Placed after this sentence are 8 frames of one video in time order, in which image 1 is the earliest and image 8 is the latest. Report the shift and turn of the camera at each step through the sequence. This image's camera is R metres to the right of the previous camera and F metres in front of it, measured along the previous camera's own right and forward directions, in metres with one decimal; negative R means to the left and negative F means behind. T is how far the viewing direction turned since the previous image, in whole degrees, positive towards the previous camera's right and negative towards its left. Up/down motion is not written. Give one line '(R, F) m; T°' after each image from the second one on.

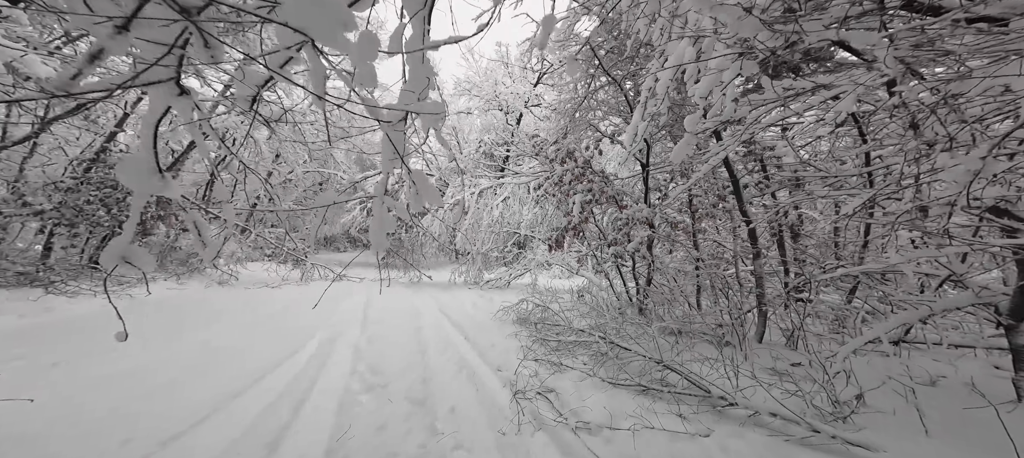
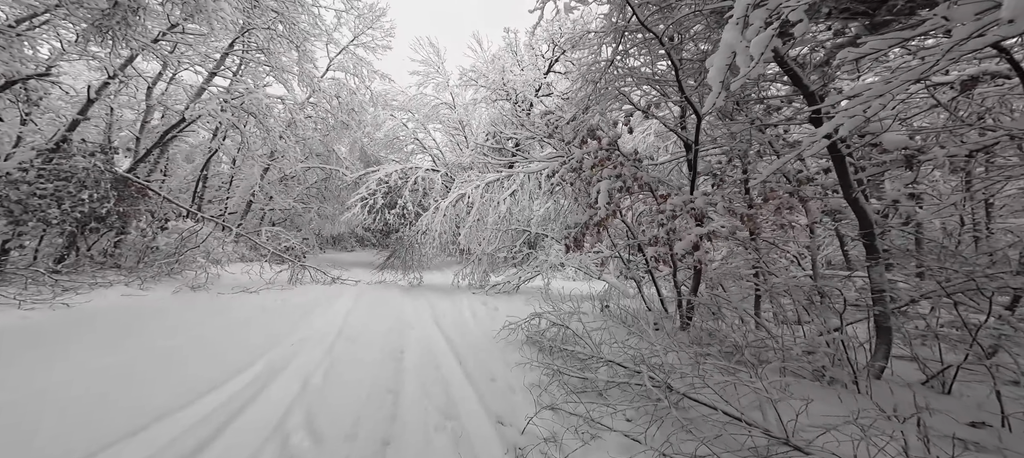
(0.0, +0.6) m; -1°
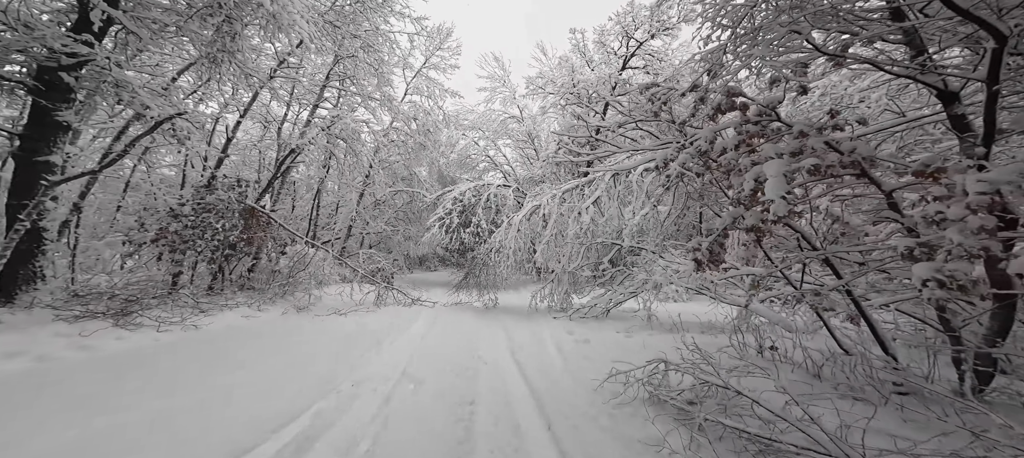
(-0.2, +0.7) m; -11°
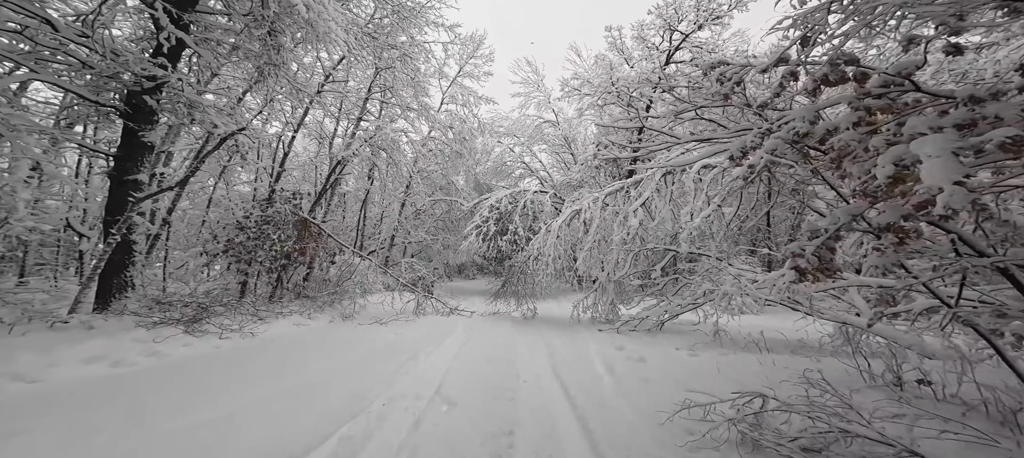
(-0.1, +0.3) m; -5°
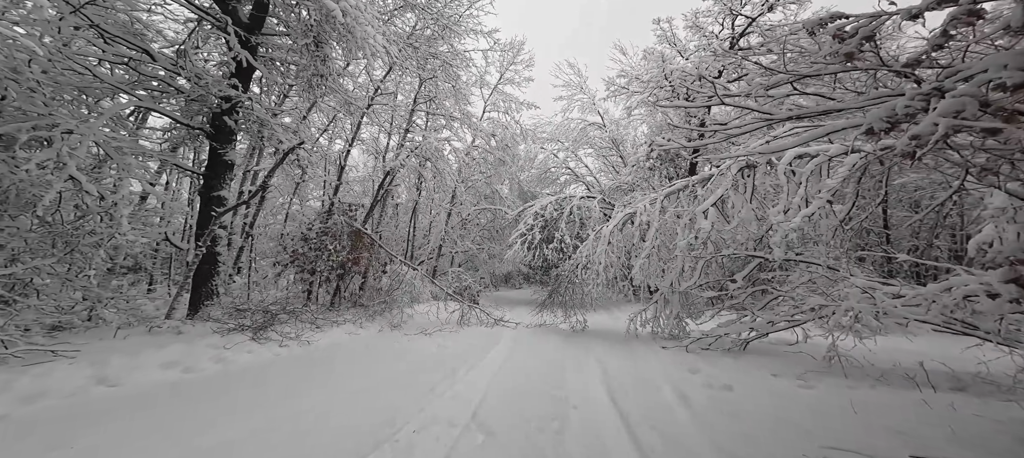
(-0.1, +0.4) m; -6°
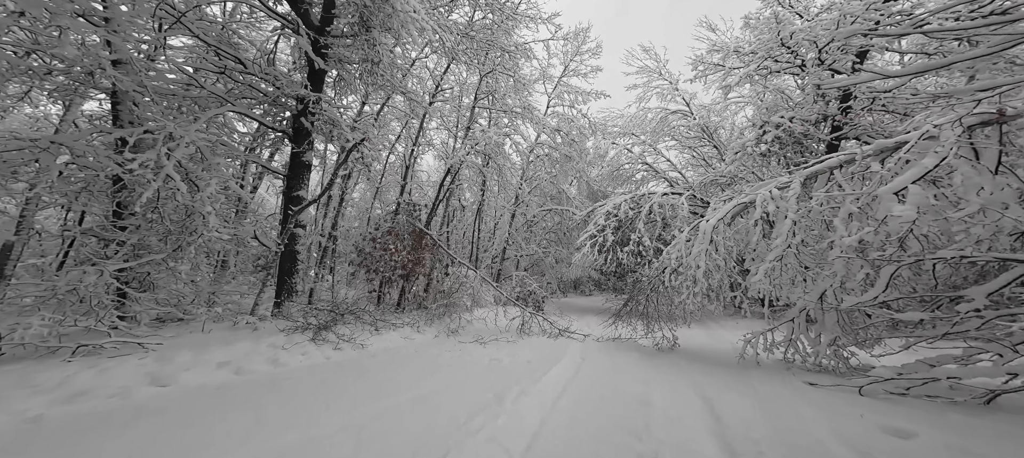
(-0.4, +0.9) m; -9°
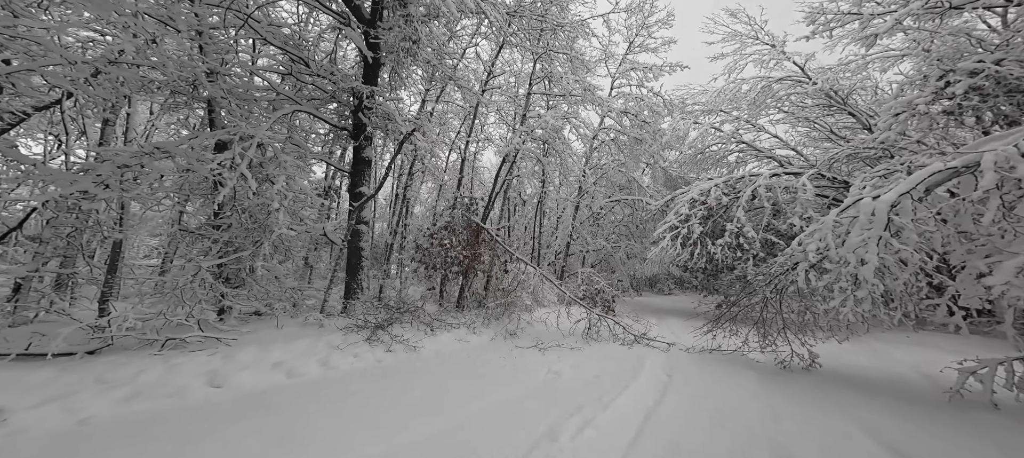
(-0.6, +0.9) m; -8°
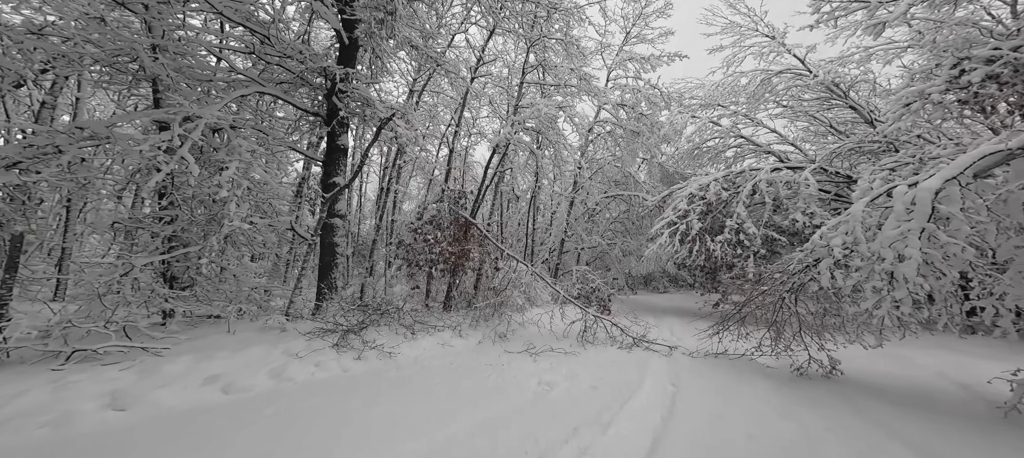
(+0.1, +0.5) m; +1°
